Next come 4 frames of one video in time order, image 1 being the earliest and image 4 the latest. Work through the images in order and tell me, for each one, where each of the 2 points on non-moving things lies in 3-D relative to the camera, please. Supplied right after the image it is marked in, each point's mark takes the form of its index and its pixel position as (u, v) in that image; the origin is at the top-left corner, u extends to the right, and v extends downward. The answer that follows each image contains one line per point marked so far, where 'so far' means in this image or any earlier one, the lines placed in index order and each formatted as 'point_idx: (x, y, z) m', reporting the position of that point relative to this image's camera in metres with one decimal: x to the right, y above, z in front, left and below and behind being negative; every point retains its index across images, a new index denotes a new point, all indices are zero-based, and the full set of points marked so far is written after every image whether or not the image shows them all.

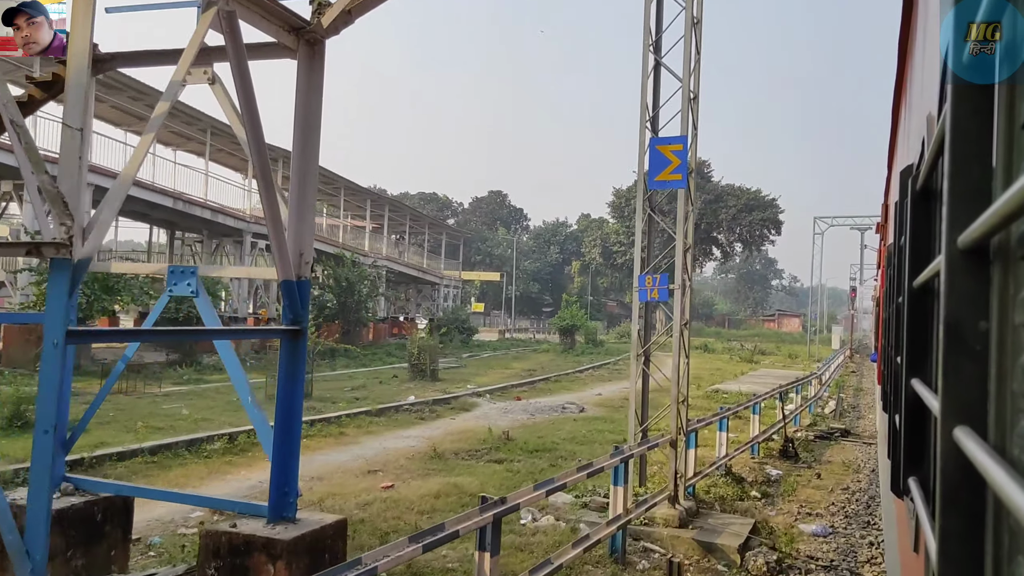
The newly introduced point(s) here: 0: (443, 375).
0: (-1.3, -1.6, +12.5) m
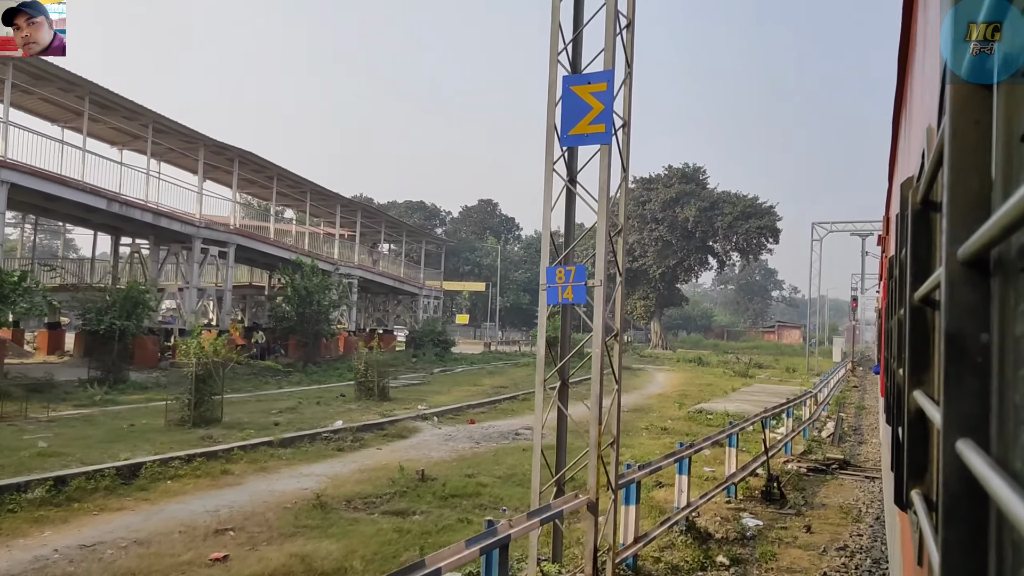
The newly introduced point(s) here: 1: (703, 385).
0: (-1.9, -1.7, +11.2) m
1: (+4.7, -2.4, +17.2) m
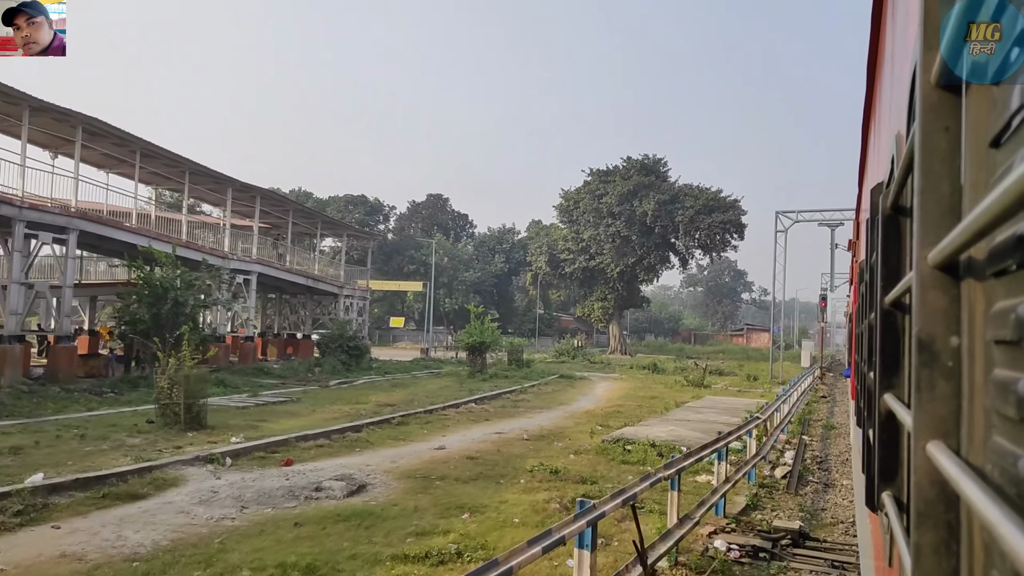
0: (-3.6, -1.6, +8.5) m
1: (+2.9, -2.3, +14.7) m
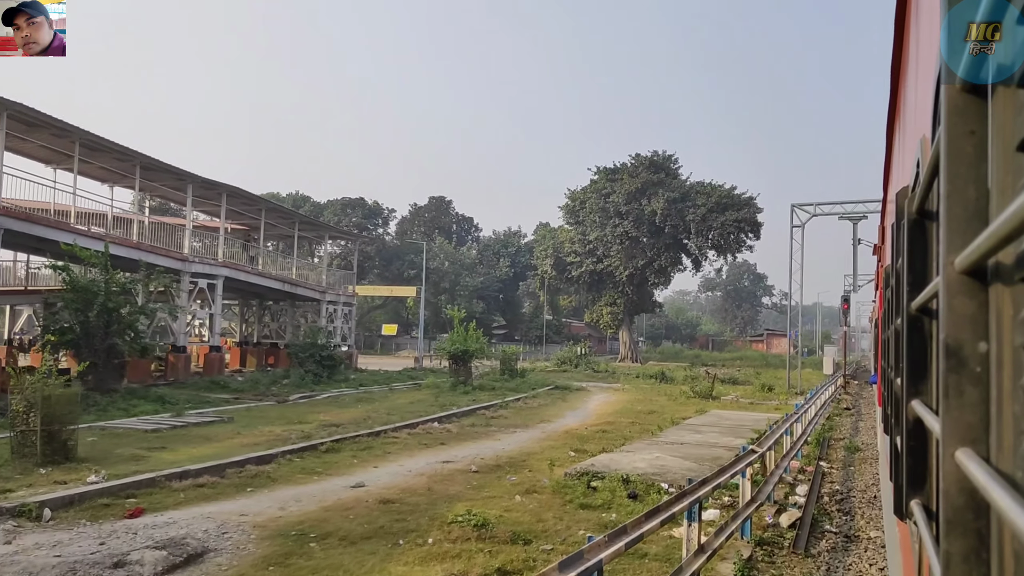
0: (-4.1, -1.6, +7.0) m
1: (+2.5, -2.3, +13.0) m
